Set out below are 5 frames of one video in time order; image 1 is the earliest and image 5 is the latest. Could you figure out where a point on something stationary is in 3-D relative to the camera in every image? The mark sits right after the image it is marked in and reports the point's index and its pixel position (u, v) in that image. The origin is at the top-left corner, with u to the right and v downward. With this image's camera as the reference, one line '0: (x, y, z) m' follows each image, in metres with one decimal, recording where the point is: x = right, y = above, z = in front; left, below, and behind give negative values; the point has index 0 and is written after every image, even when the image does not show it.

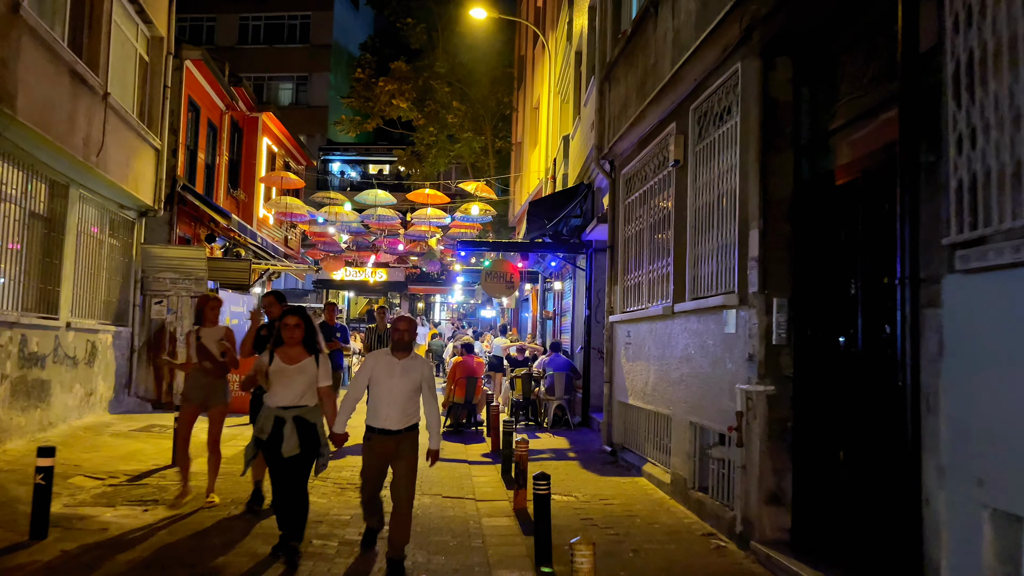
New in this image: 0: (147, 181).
0: (-6.0, +1.7, +12.8) m
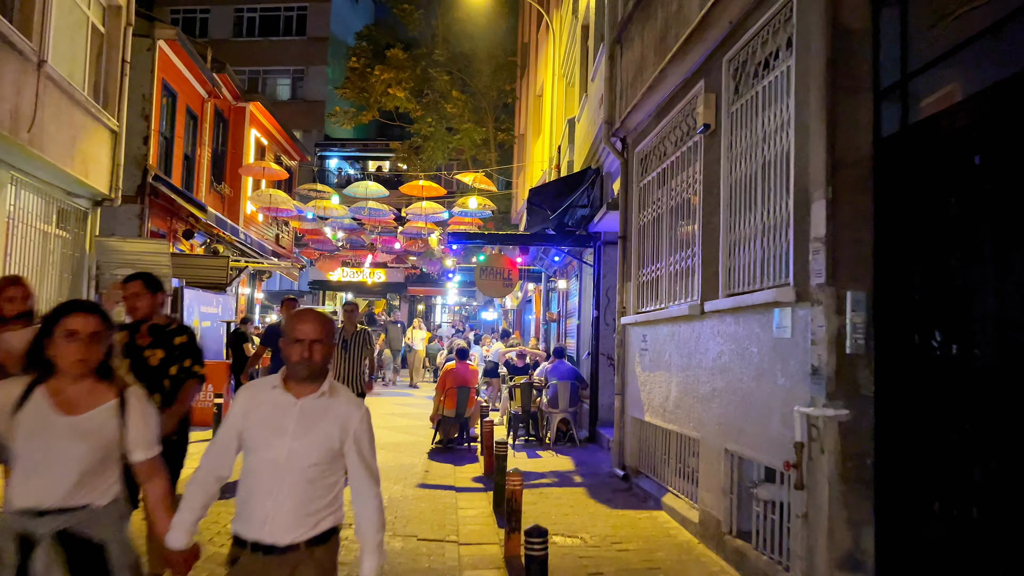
0: (-6.0, +1.8, +11.5) m
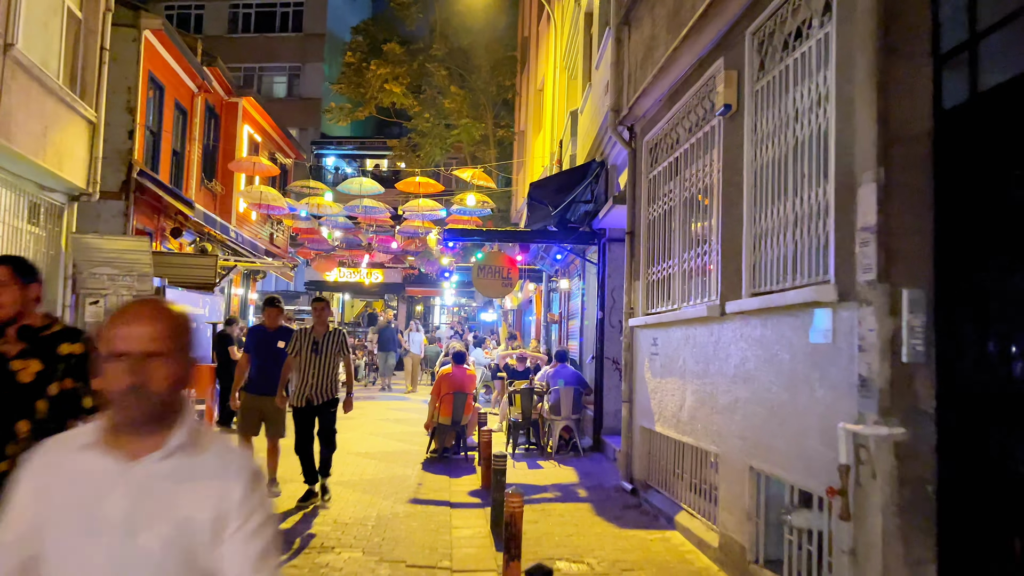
0: (-6.0, +1.8, +10.8) m
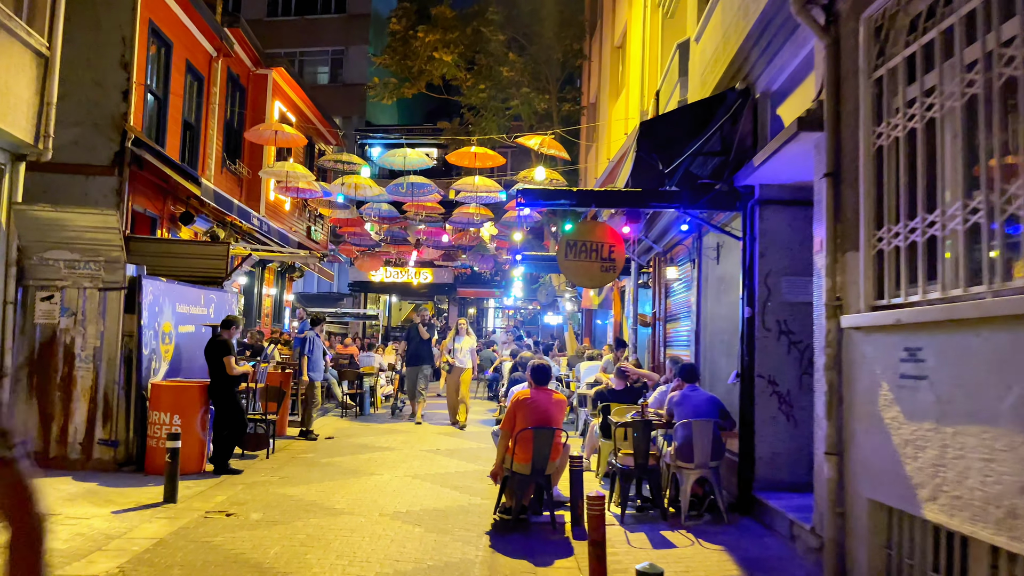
0: (-5.0, +1.9, +8.0) m
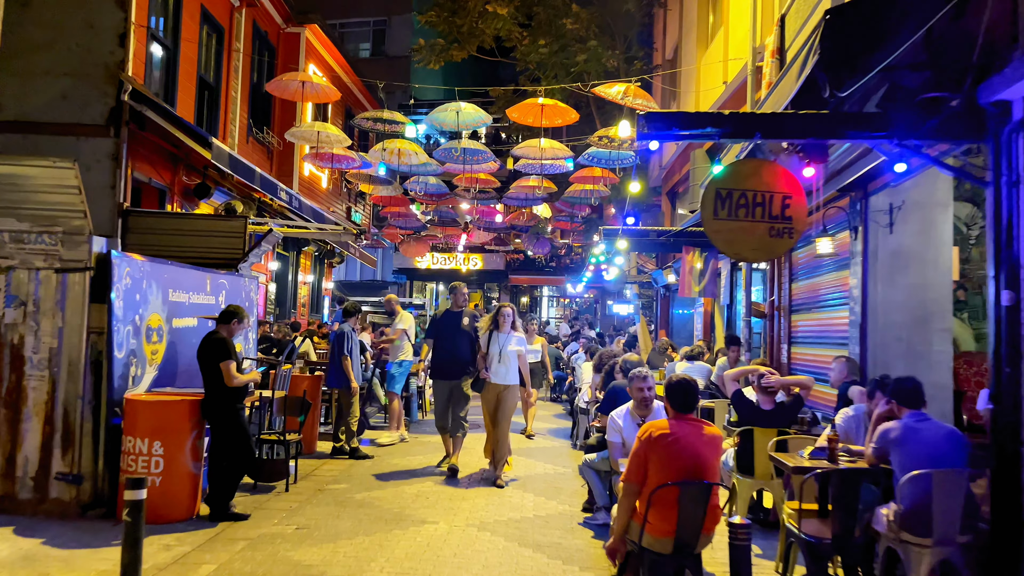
0: (-4.2, +2.0, +5.8) m
